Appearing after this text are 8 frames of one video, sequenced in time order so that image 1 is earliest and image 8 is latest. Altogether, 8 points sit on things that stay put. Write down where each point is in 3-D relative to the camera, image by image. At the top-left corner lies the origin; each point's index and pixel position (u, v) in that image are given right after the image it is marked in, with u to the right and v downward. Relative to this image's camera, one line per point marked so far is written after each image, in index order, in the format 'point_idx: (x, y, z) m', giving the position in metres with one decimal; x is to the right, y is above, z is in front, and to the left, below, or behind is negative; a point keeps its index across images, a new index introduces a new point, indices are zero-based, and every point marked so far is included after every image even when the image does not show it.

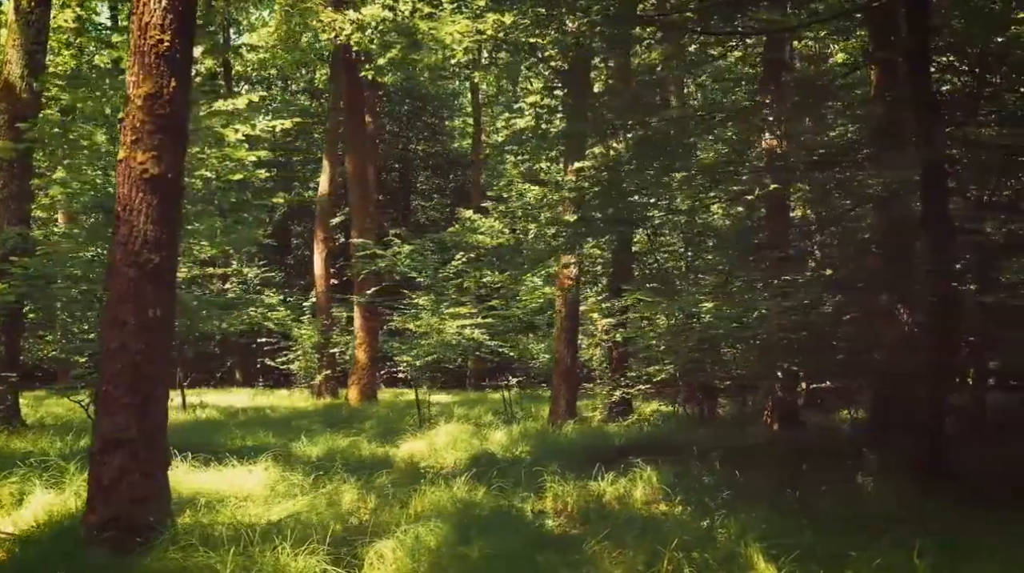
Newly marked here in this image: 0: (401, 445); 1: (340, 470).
0: (-1.5, -2.3, +19.9) m
1: (-1.6, -1.8, +13.3) m
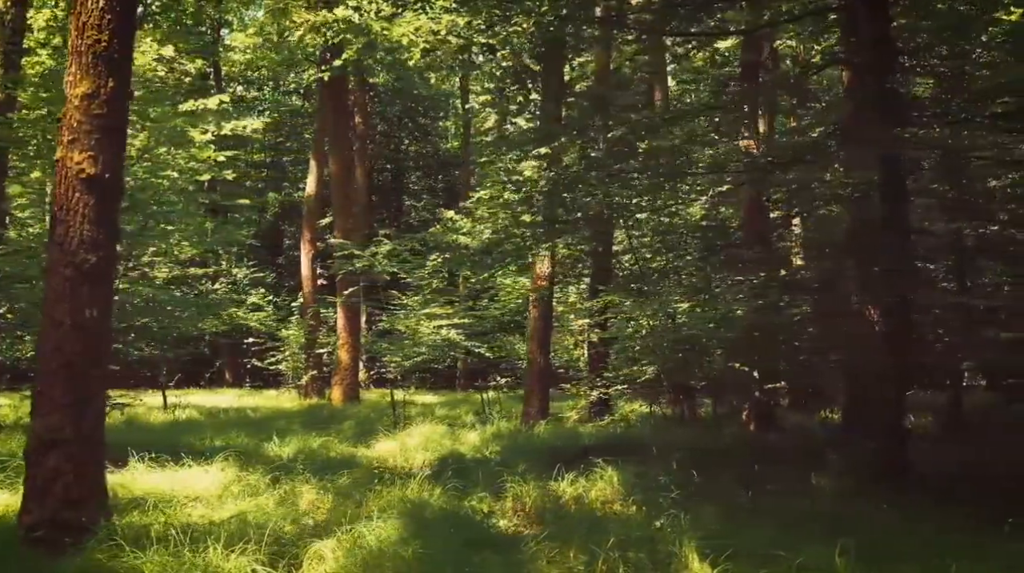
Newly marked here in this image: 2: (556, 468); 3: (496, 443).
0: (-1.9, -2.3, +19.9) m
1: (-2.0, -1.8, +13.3) m
2: (+0.3, -1.8, +13.5) m
3: (-0.1, -2.1, +18.6) m
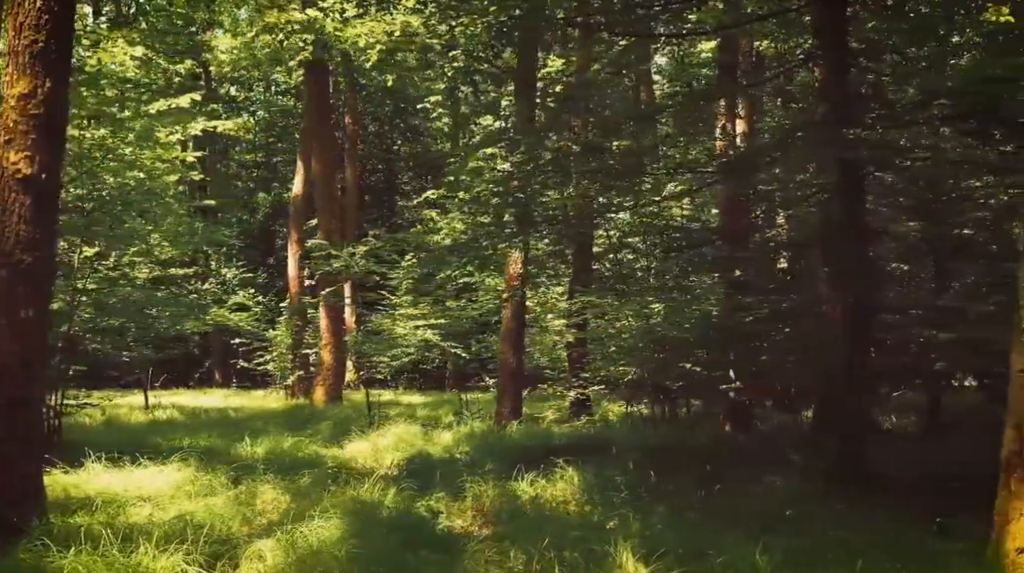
0: (-2.3, -2.3, +19.9) m
1: (-2.3, -1.8, +13.3) m
2: (0.0, -1.8, +13.5) m
3: (-0.5, -2.1, +18.6) m
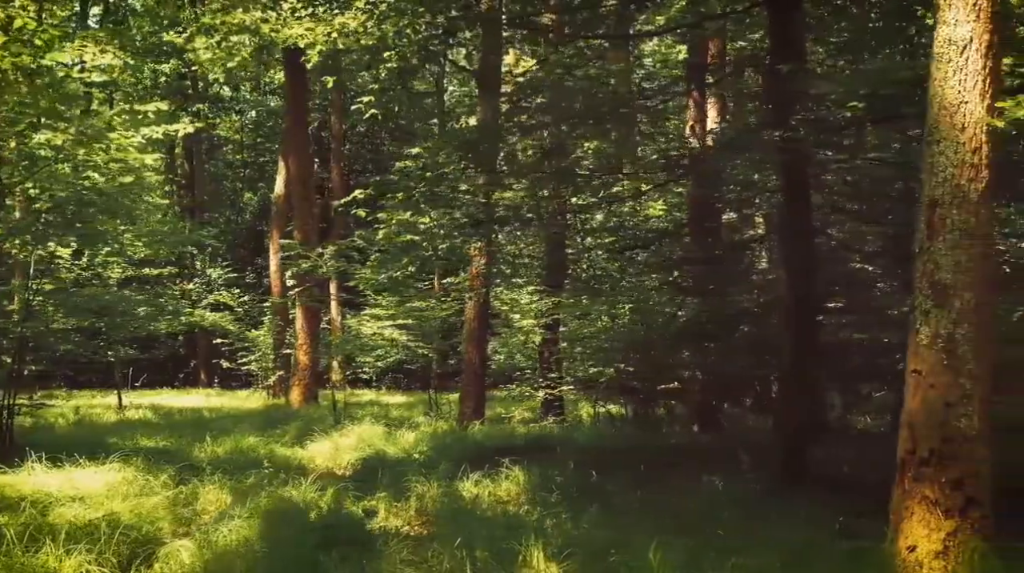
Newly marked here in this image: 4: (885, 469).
0: (-2.9, -2.3, +20.0) m
1: (-2.8, -1.8, +13.4) m
2: (-0.6, -1.8, +13.5) m
3: (-1.1, -2.1, +18.6) m
4: (+3.9, -1.9, +14.1) m
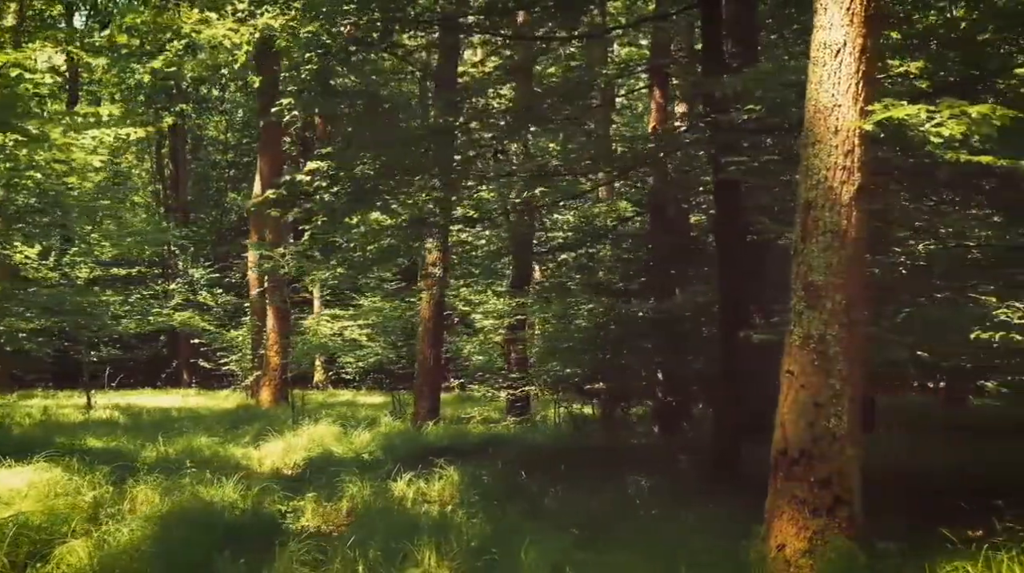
0: (-3.6, -2.3, +20.0) m
1: (-3.5, -1.8, +13.4) m
2: (-1.2, -1.8, +13.6) m
3: (-1.8, -2.1, +18.6) m
4: (+3.3, -1.9, +14.1) m
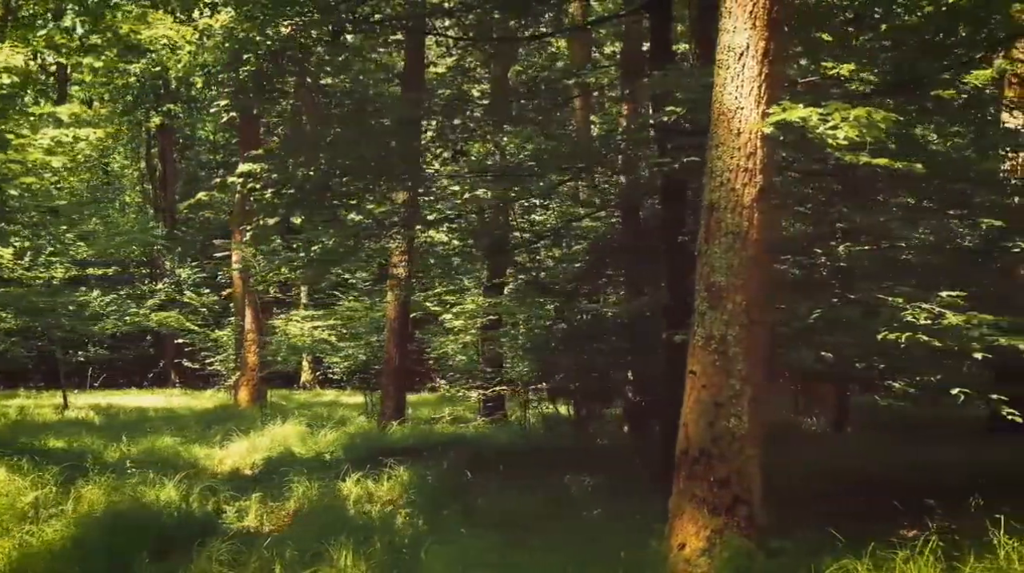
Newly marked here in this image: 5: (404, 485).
0: (-4.1, -2.3, +20.0) m
1: (-3.9, -1.8, +13.4) m
2: (-1.6, -1.8, +13.6) m
3: (-2.3, -2.1, +18.6) m
4: (+2.8, -1.9, +14.2) m
5: (-1.0, -1.9, +12.7) m
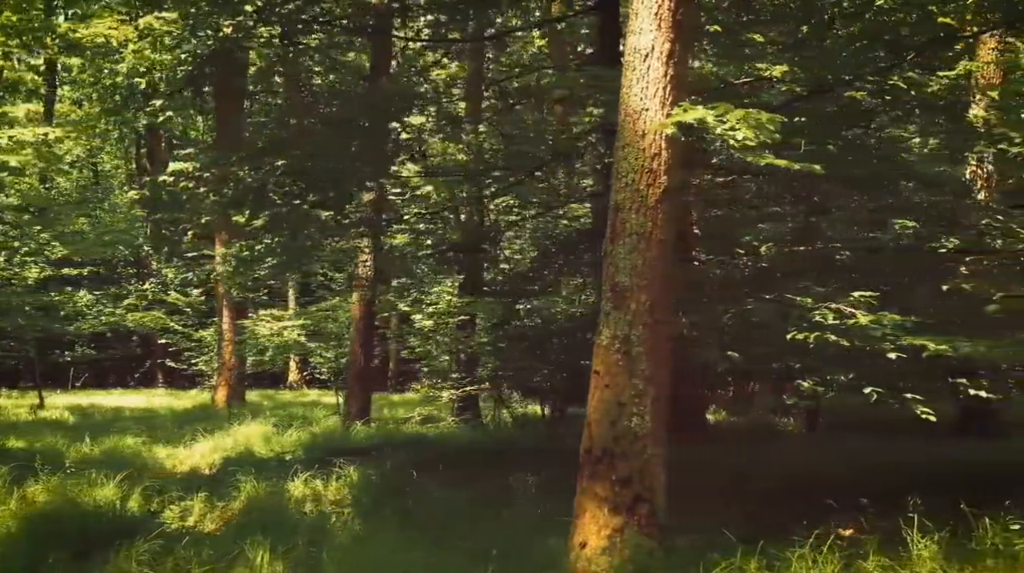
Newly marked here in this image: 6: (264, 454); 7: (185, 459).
0: (-4.6, -2.3, +20.0) m
1: (-4.4, -1.8, +13.4) m
2: (-2.1, -1.8, +13.6) m
3: (-2.8, -2.1, +18.7) m
4: (+2.3, -1.9, +14.3) m
5: (-1.4, -1.9, +12.7) m
6: (-3.1, -2.0, +16.4) m
7: (-4.0, -2.1, +16.5) m
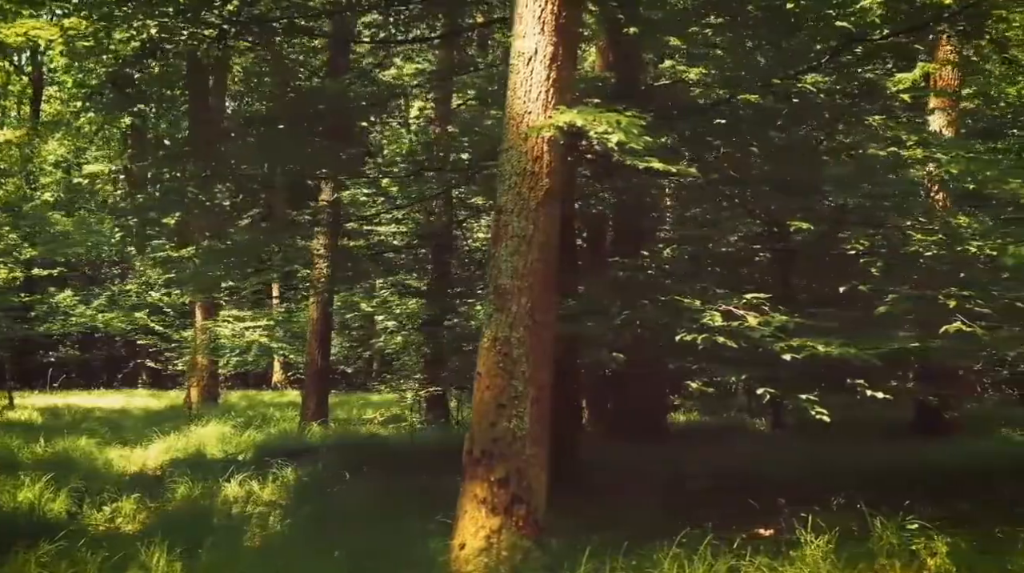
0: (-5.3, -2.3, +19.9) m
1: (-5.0, -1.8, +13.3) m
2: (-2.7, -1.8, +13.6) m
3: (-3.4, -2.1, +18.7) m
4: (+1.7, -1.9, +14.3) m
5: (-2.0, -1.9, +12.8) m
6: (-3.7, -2.0, +16.4) m
7: (-4.6, -2.1, +16.5) m
